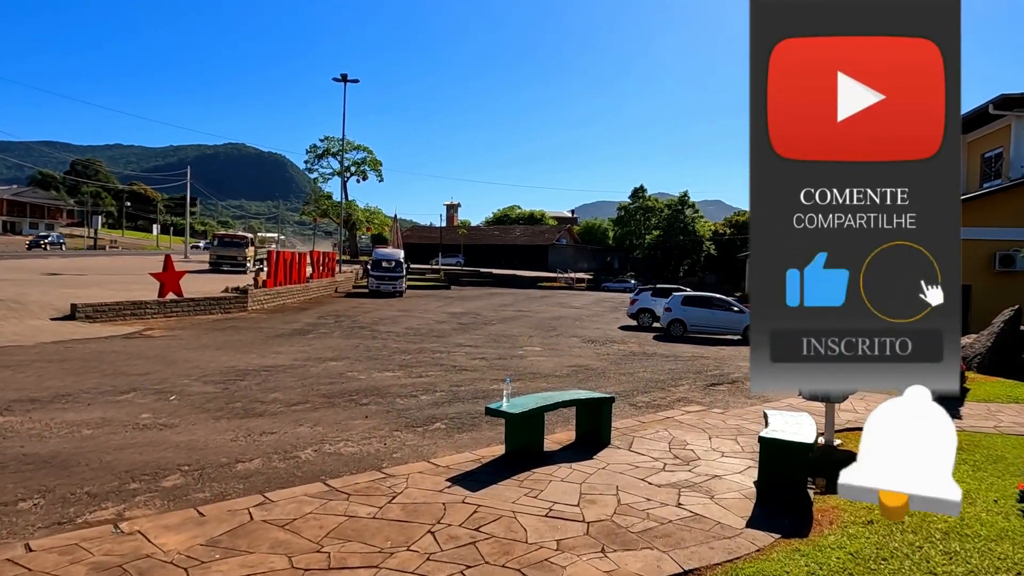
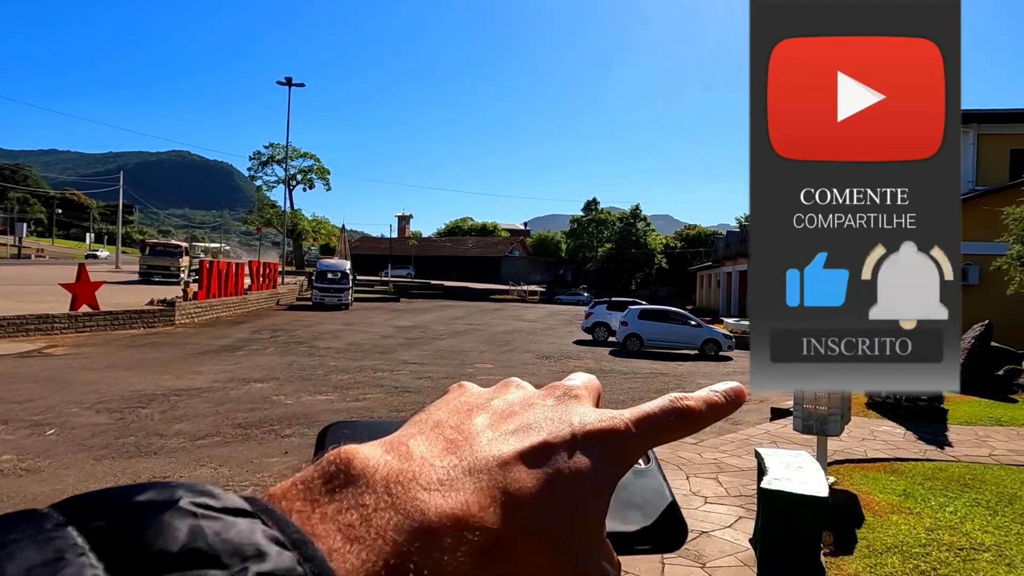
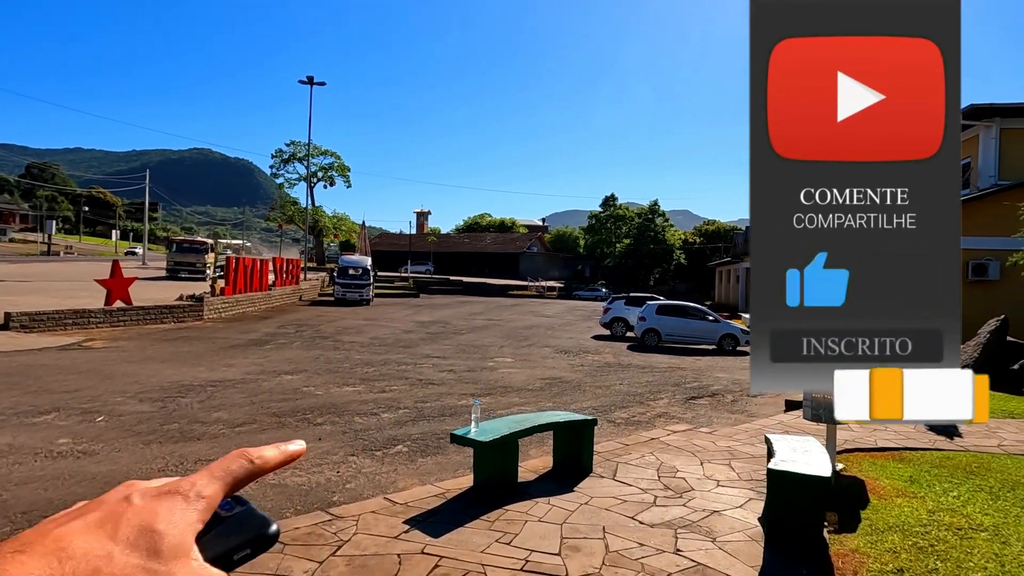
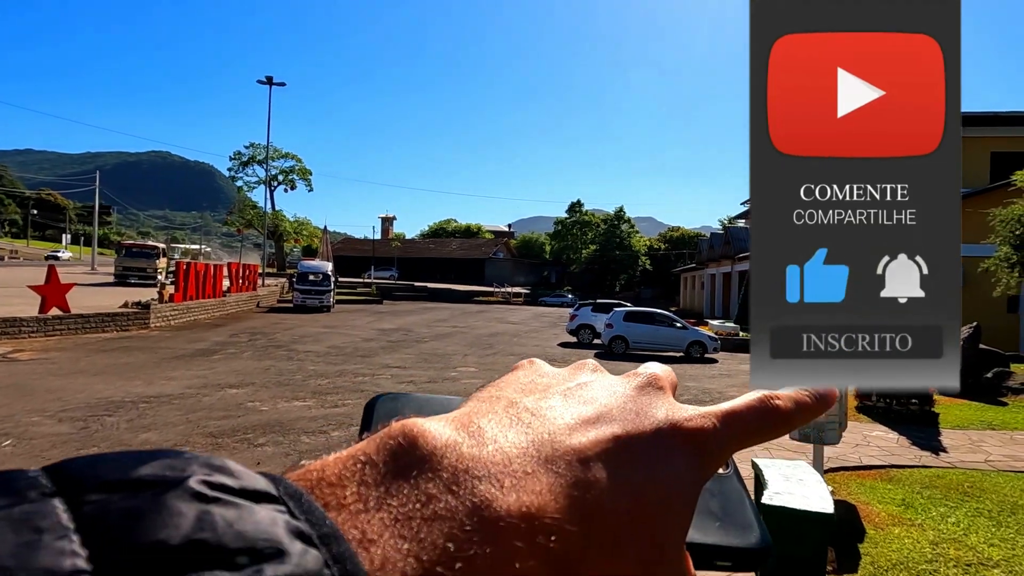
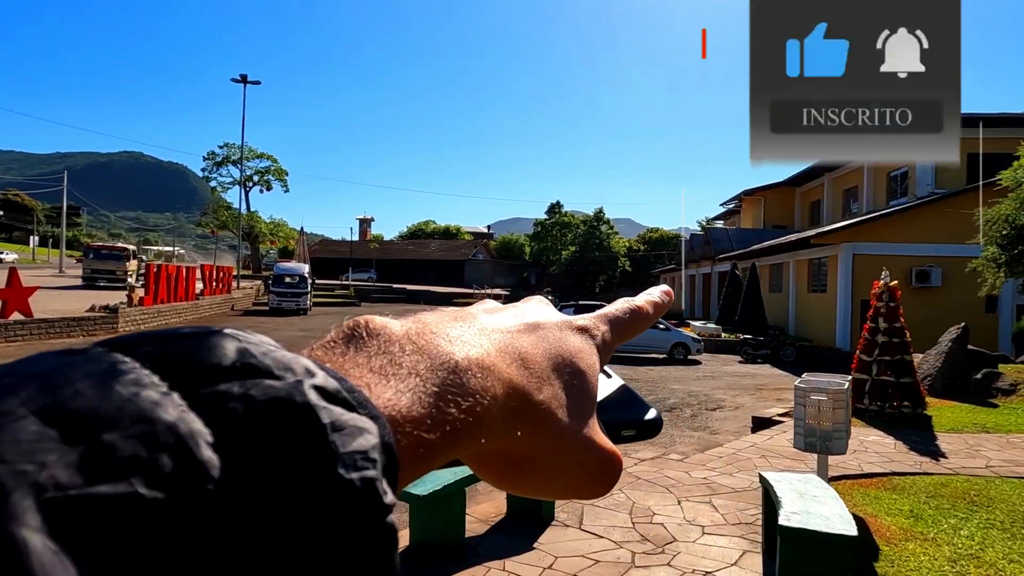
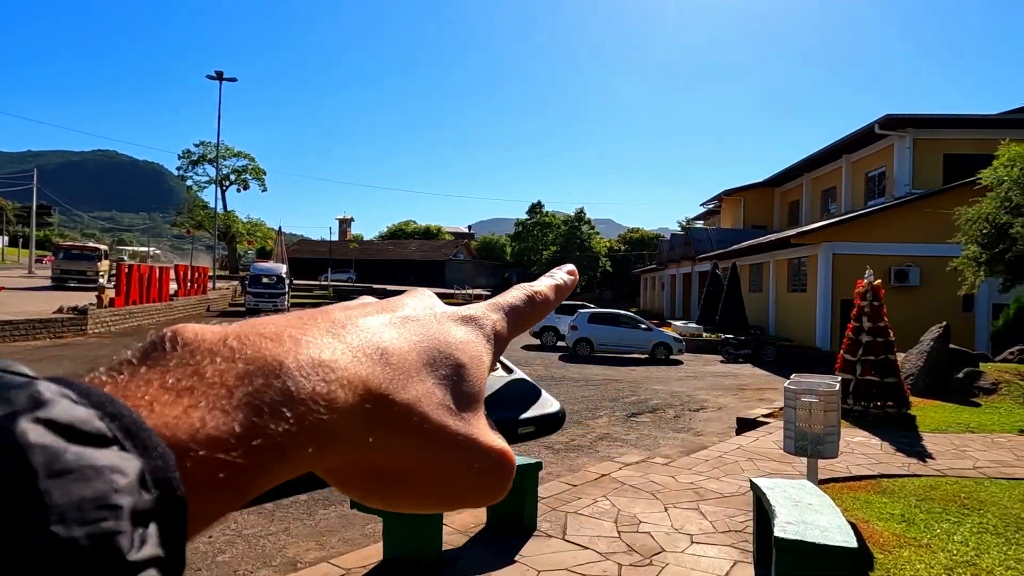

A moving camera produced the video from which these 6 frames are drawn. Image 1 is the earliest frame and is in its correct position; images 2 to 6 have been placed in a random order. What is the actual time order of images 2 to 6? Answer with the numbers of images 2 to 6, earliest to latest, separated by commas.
3, 2, 4, 5, 6
